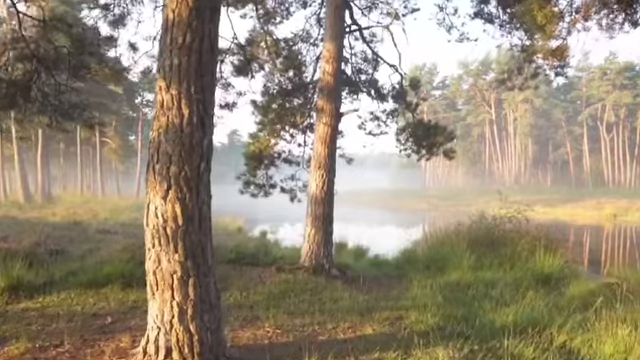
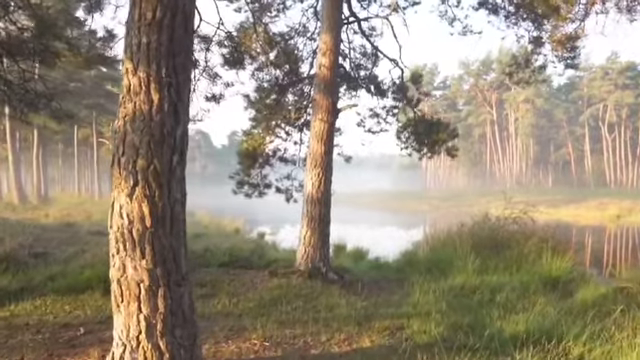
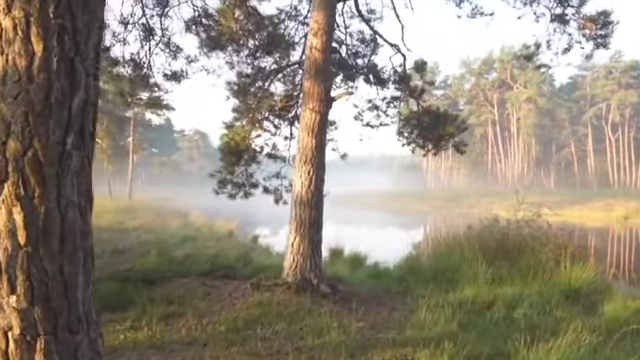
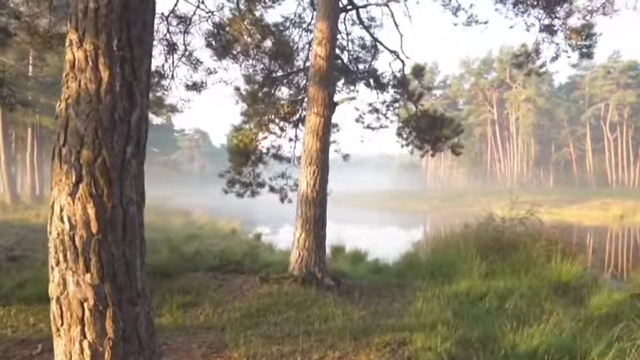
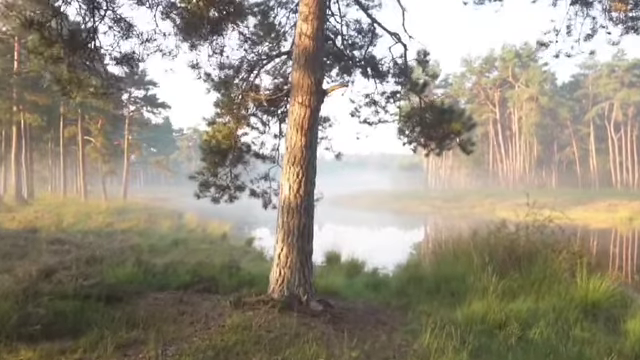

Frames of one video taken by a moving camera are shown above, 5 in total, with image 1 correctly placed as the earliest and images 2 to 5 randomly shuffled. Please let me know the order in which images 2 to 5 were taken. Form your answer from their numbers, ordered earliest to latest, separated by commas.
2, 4, 3, 5
